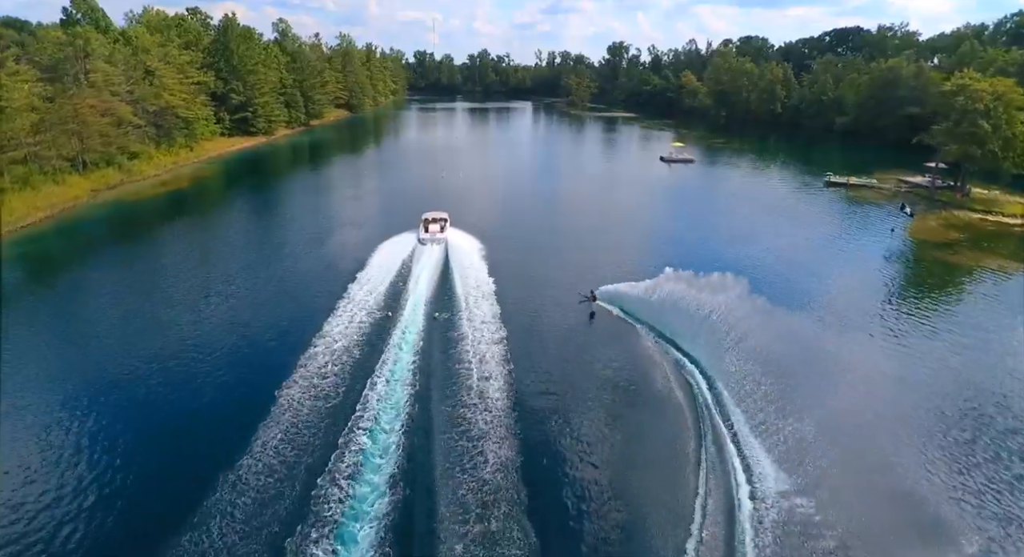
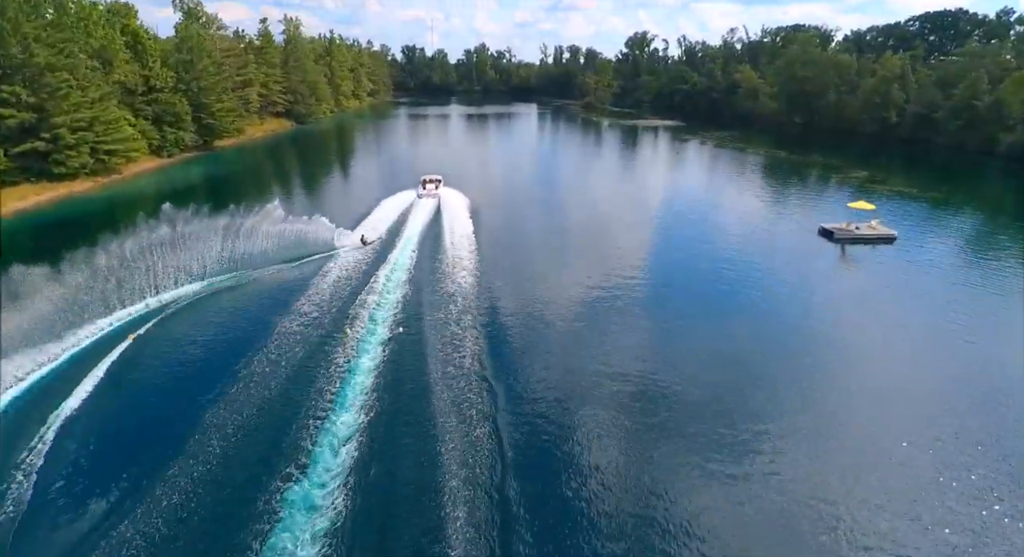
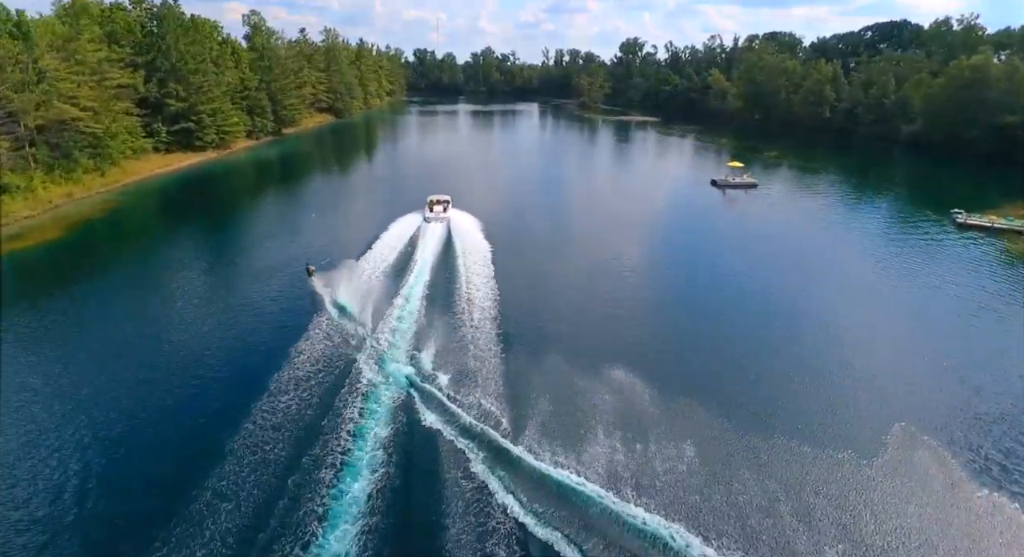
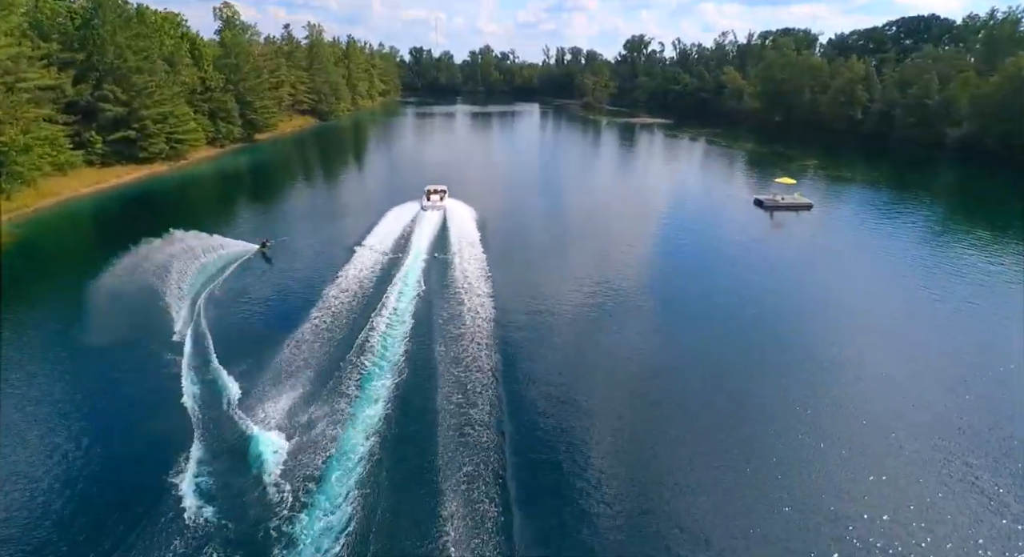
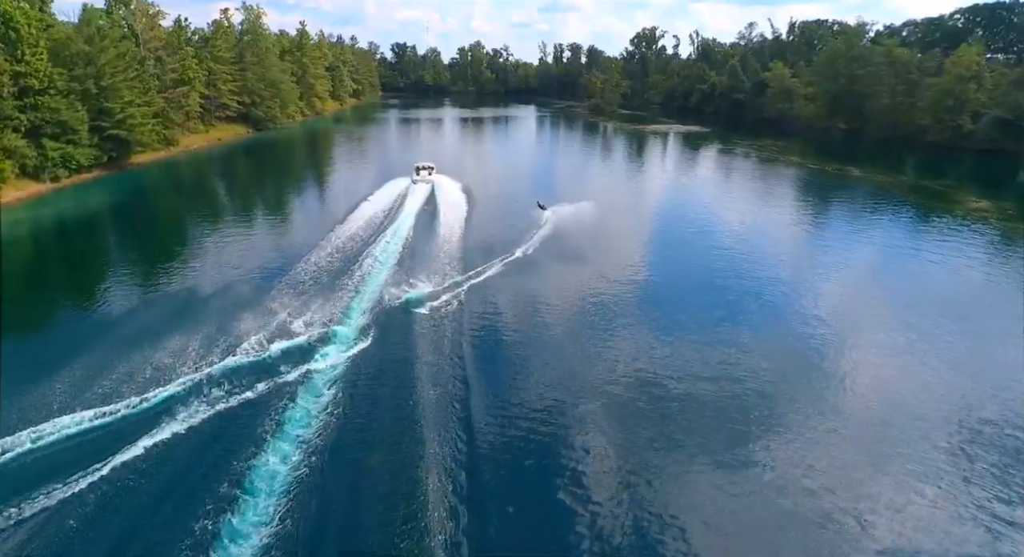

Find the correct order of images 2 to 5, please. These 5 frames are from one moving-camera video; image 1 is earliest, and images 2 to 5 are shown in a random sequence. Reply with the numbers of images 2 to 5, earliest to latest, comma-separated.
3, 4, 2, 5
